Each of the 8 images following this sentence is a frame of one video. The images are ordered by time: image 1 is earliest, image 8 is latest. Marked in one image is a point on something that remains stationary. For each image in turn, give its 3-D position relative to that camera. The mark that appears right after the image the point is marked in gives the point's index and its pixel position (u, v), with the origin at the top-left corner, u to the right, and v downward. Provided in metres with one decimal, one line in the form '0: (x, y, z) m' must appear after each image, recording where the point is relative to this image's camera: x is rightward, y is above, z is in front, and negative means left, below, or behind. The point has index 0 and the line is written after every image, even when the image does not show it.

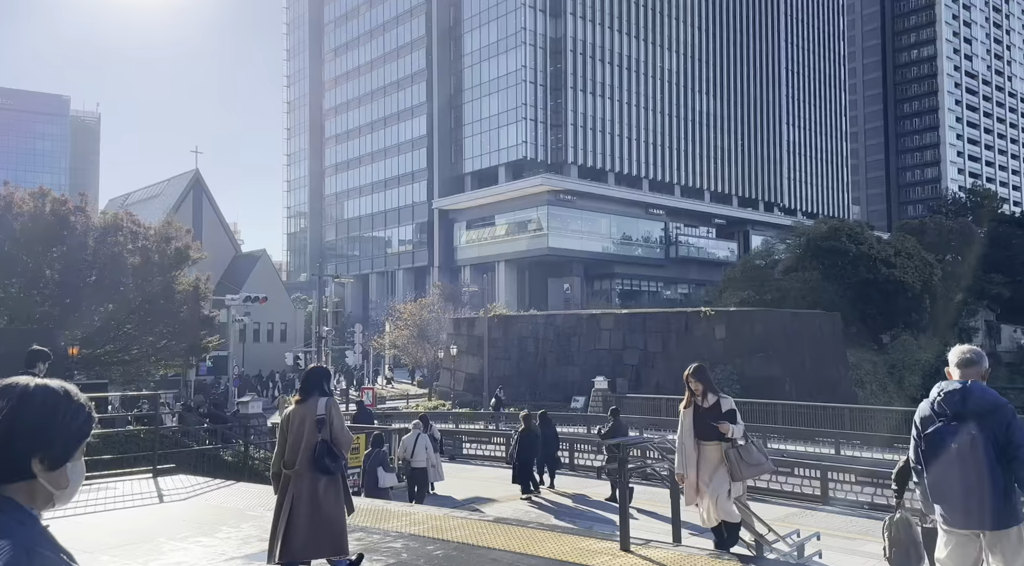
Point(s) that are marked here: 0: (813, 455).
0: (+6.1, -3.7, +17.8) m
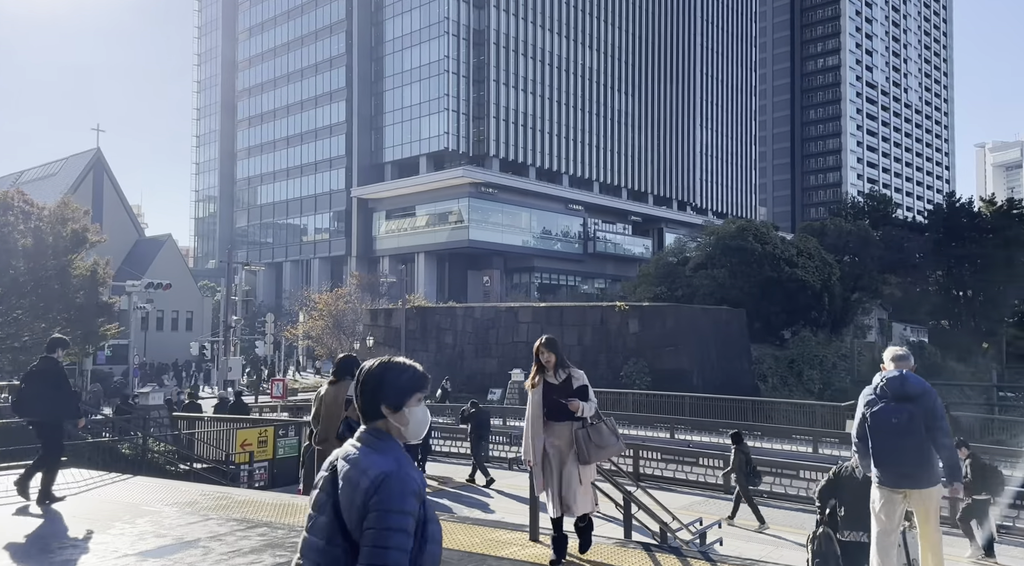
0: (+4.4, -3.6, +18.5) m
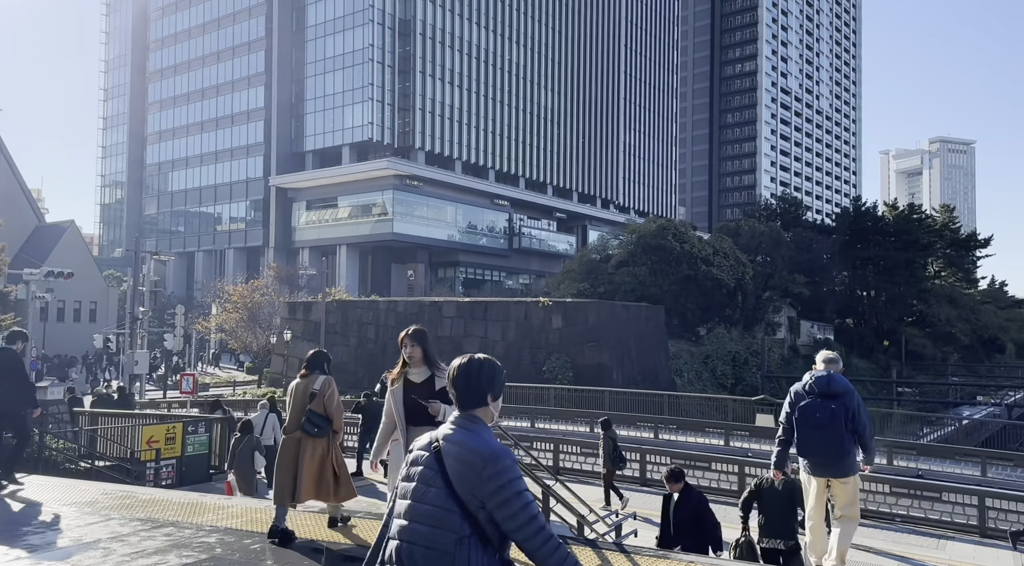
0: (+2.8, -3.5, +18.8) m
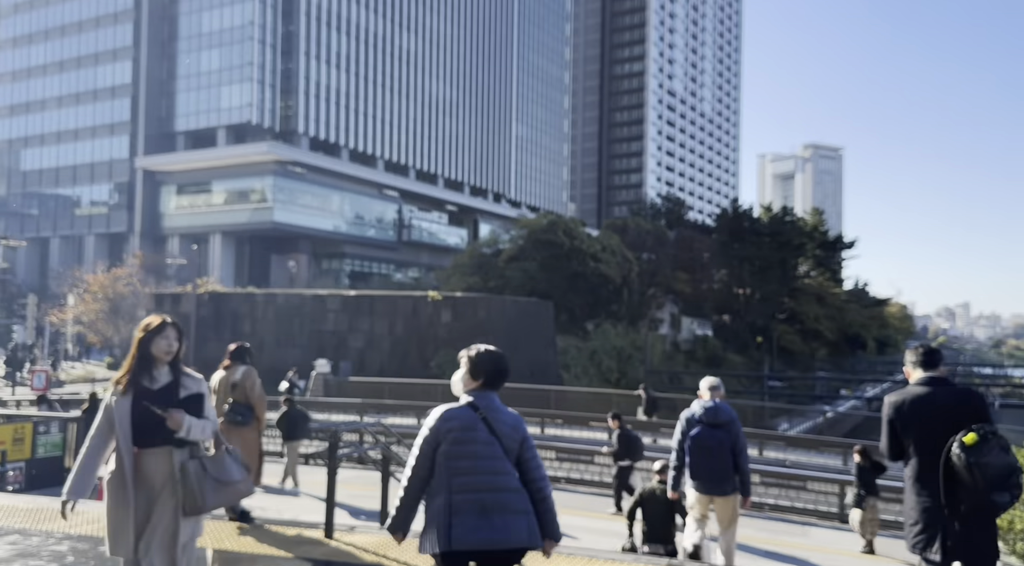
0: (+0.5, -3.5, +18.4) m
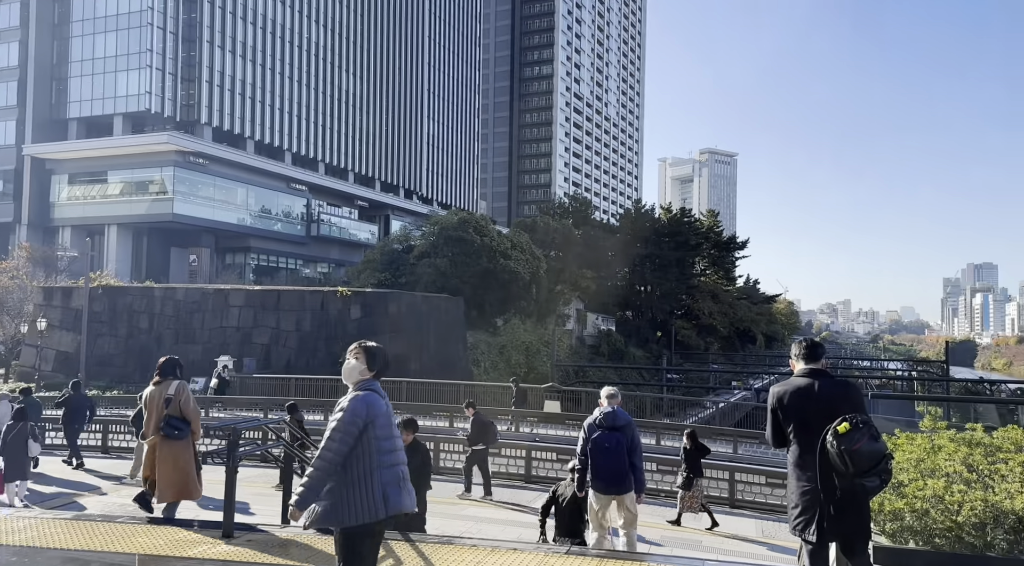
0: (-1.5, -3.4, +18.7) m
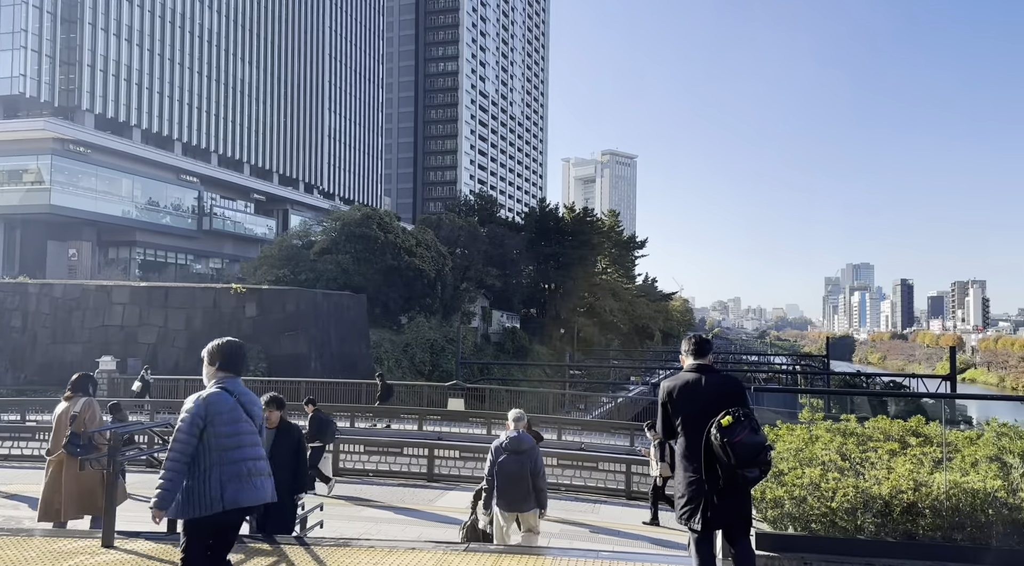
0: (-3.7, -3.3, +18.5) m
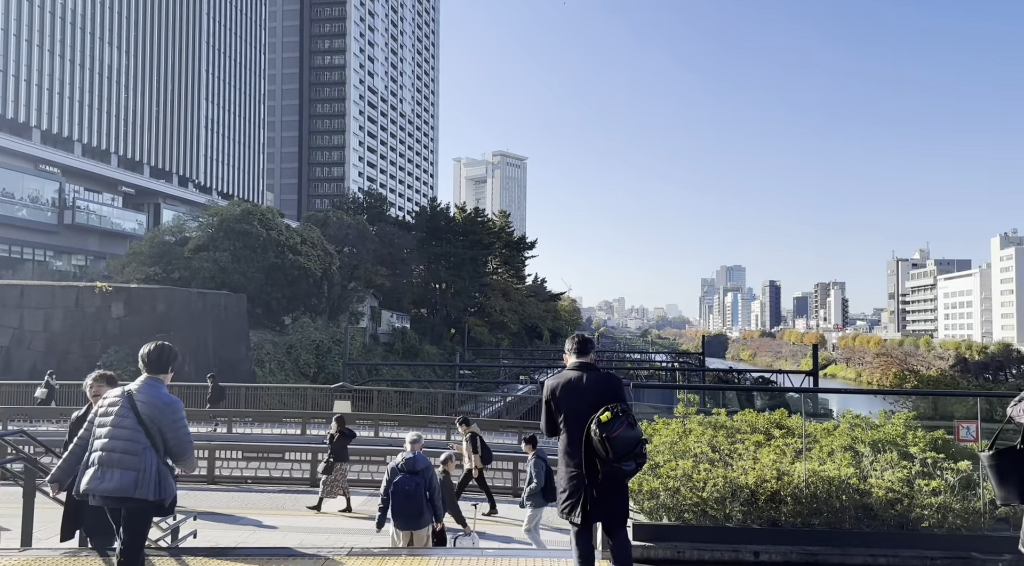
0: (-6.1, -3.3, +17.8) m
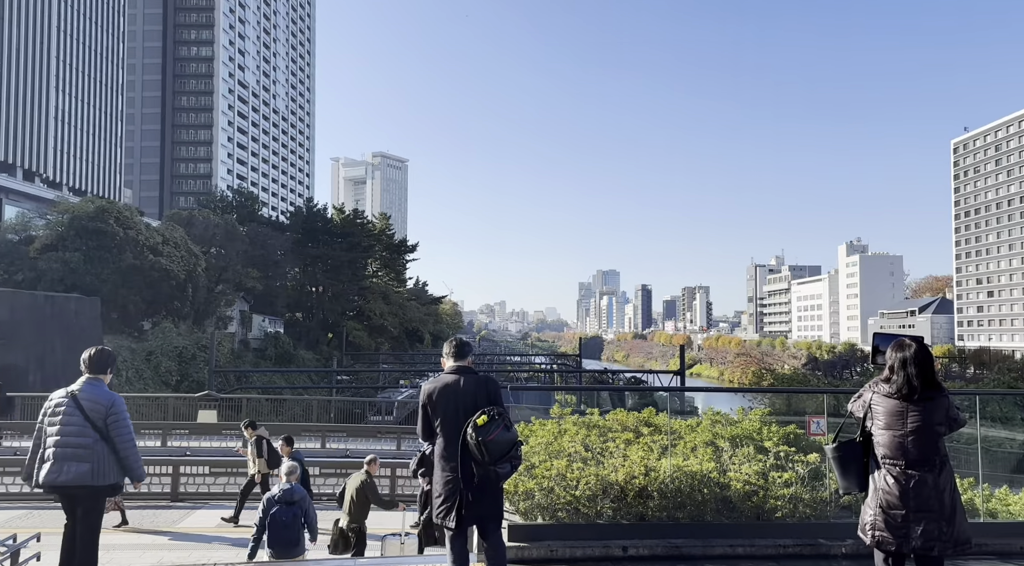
0: (-8.7, -3.3, +16.7) m
